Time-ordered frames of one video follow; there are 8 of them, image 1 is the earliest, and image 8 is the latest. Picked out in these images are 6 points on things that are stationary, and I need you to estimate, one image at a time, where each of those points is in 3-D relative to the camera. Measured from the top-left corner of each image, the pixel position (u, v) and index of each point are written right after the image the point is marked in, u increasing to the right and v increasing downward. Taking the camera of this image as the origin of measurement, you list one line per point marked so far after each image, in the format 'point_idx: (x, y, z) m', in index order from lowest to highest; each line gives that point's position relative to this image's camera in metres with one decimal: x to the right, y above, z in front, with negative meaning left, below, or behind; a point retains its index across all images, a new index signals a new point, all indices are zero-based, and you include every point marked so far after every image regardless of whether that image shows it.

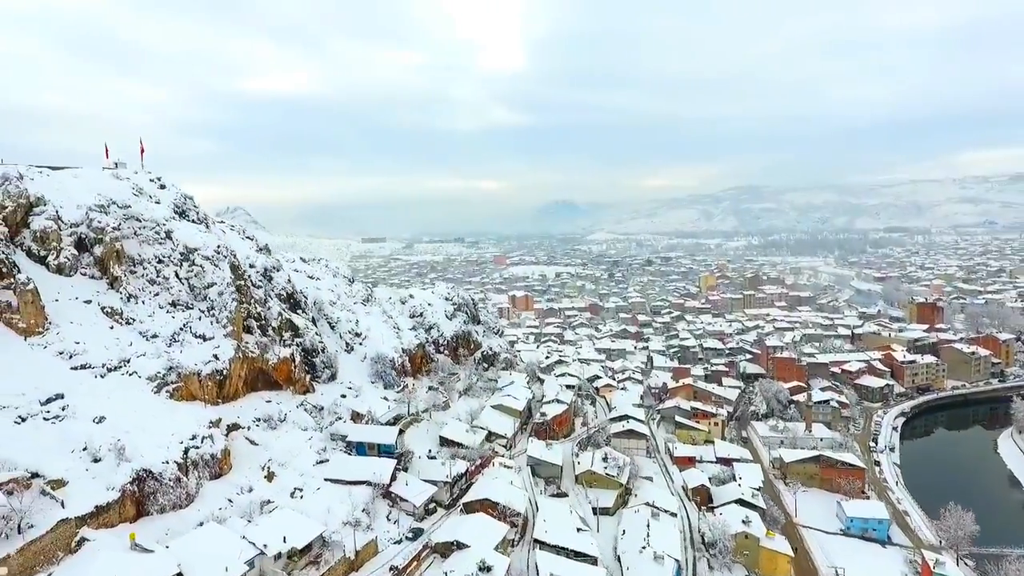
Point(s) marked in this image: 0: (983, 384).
0: (+14.0, -2.9, +18.5) m
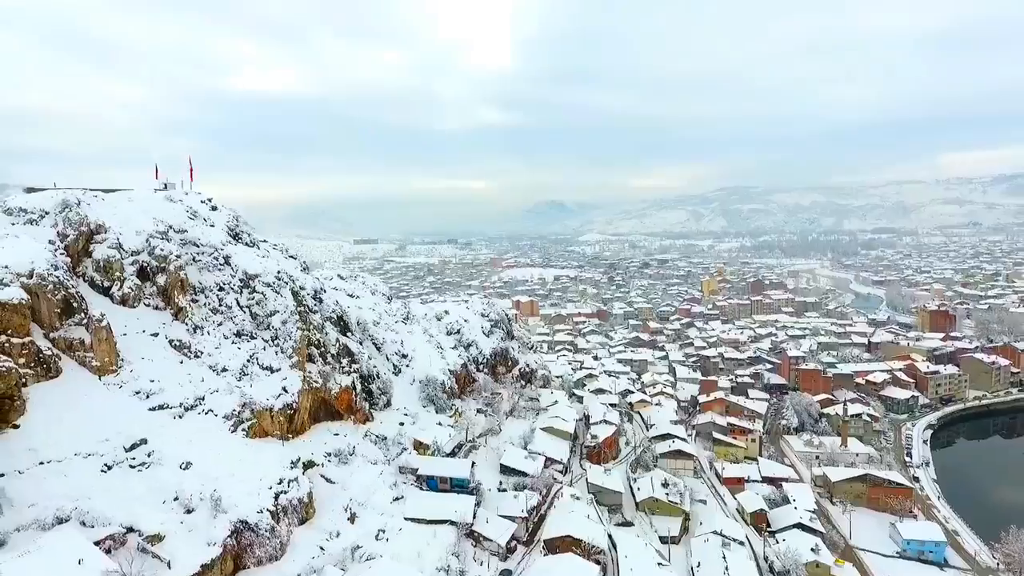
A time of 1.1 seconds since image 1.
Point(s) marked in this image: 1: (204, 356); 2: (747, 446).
0: (+14.7, -3.2, +18.6) m
1: (-3.3, -0.7, +6.6) m
2: (+5.0, -3.3, +13.2) m
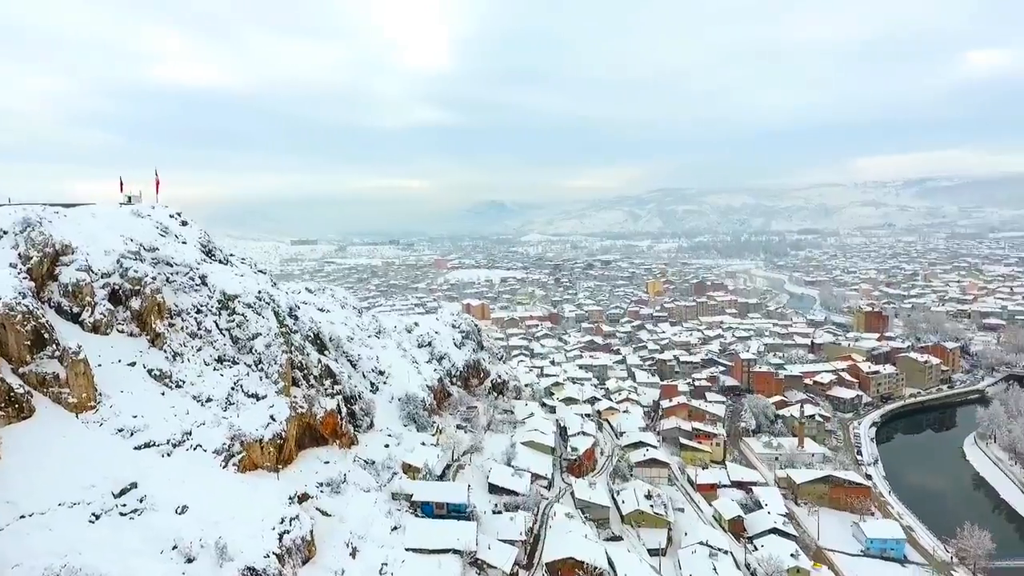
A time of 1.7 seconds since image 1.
0: (+13.5, -3.3, +19.8) m
1: (-3.2, -1.0, +6.2) m
2: (+4.4, -3.5, +13.5) m
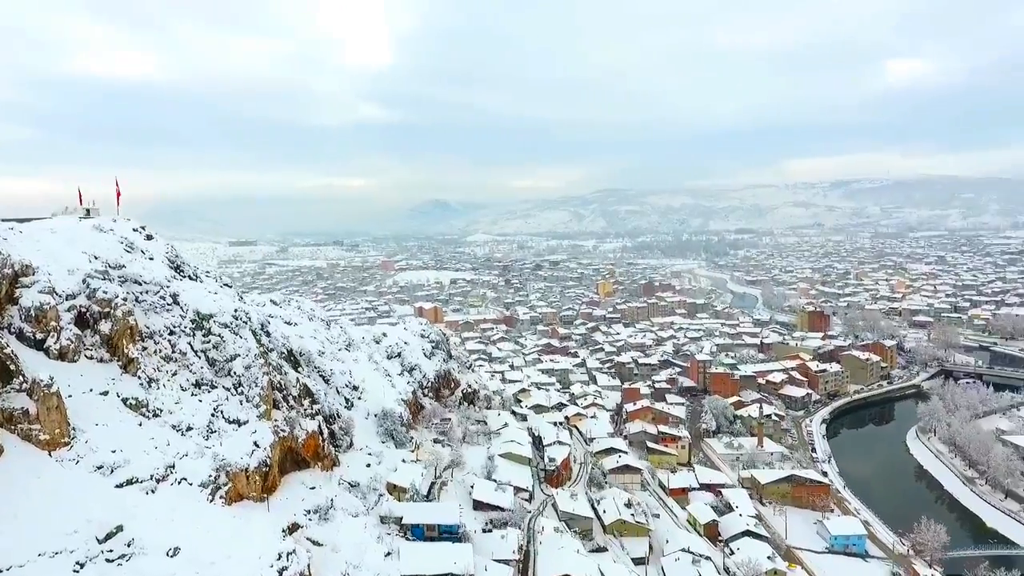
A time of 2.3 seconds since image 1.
0: (+12.2, -3.3, +20.9) m
1: (-3.2, -1.2, +5.8) m
2: (+3.7, -3.6, +13.8) m
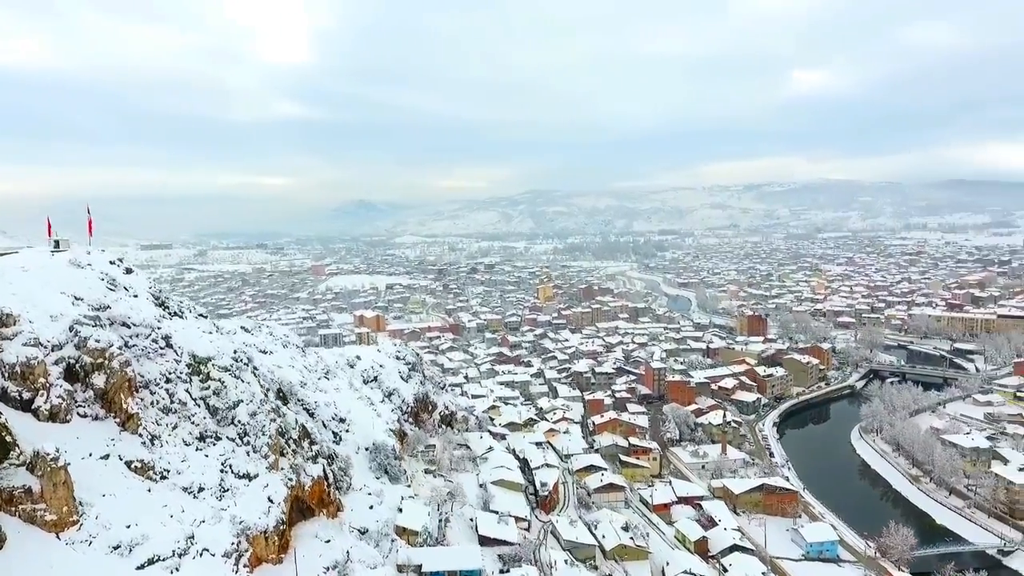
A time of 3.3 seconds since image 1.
0: (+10.8, -3.5, +22.0) m
1: (-2.9, -1.6, +5.2) m
2: (+3.1, -4.0, +14.0) m
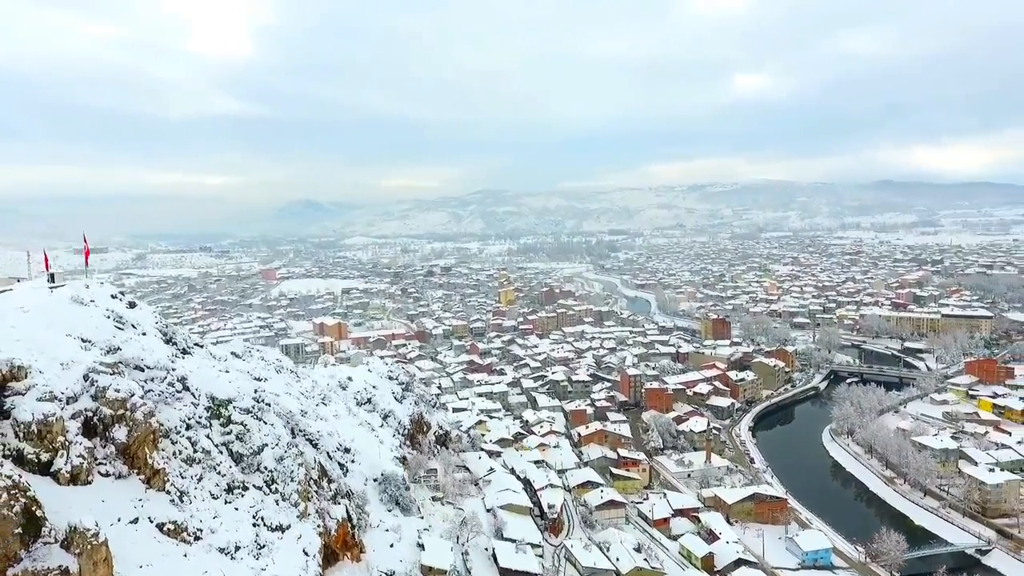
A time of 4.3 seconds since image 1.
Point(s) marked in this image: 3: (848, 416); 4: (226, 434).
0: (+9.9, -3.7, +22.6) m
1: (-2.4, -1.9, +4.8) m
2: (+2.9, -4.2, +14.0) m
3: (+9.8, -3.7, +18.3) m
4: (-2.6, -1.3, +5.6) m
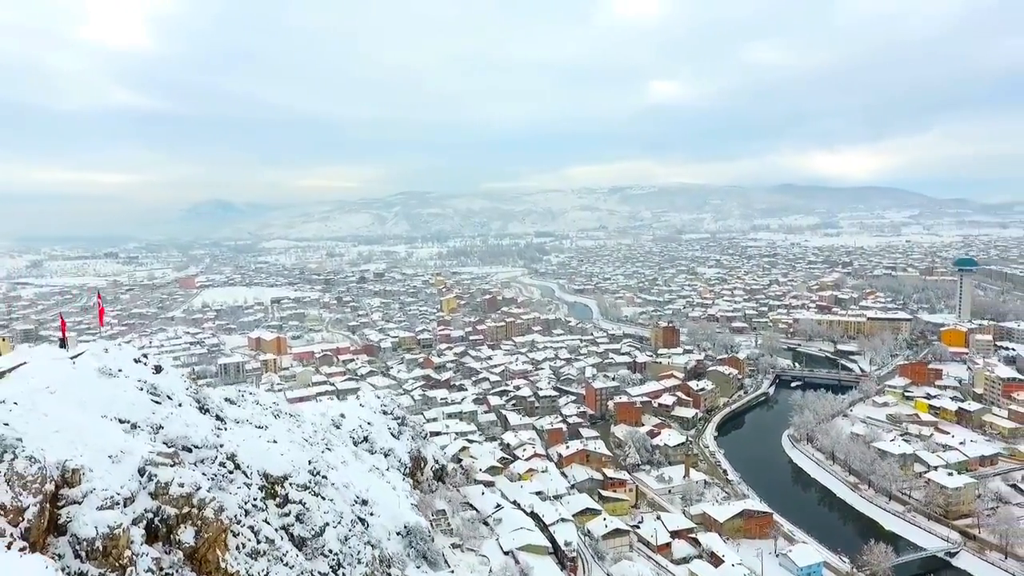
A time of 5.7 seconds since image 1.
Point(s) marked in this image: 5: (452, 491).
0: (+8.5, -4.1, +23.4) m
1: (-1.5, -2.4, +4.2) m
2: (+2.6, -4.7, +14.0) m
3: (+8.9, -4.1, +19.0) m
4: (-1.8, -1.8, +5.0) m
5: (-1.1, -3.6, +10.9) m
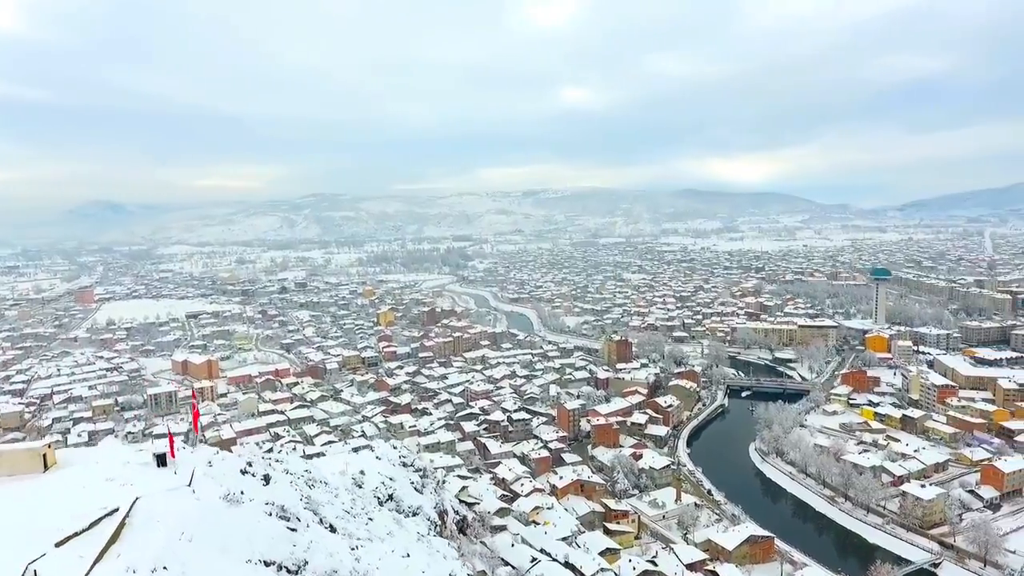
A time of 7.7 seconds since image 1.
0: (+7.2, -4.7, +24.0) m
1: (0.0, -3.1, +3.6) m
2: (+2.7, -5.3, +13.8) m
3: (+8.2, -4.7, +19.7) m
4: (-0.5, -2.5, +4.3) m
5: (-0.5, -4.2, +10.3) m
